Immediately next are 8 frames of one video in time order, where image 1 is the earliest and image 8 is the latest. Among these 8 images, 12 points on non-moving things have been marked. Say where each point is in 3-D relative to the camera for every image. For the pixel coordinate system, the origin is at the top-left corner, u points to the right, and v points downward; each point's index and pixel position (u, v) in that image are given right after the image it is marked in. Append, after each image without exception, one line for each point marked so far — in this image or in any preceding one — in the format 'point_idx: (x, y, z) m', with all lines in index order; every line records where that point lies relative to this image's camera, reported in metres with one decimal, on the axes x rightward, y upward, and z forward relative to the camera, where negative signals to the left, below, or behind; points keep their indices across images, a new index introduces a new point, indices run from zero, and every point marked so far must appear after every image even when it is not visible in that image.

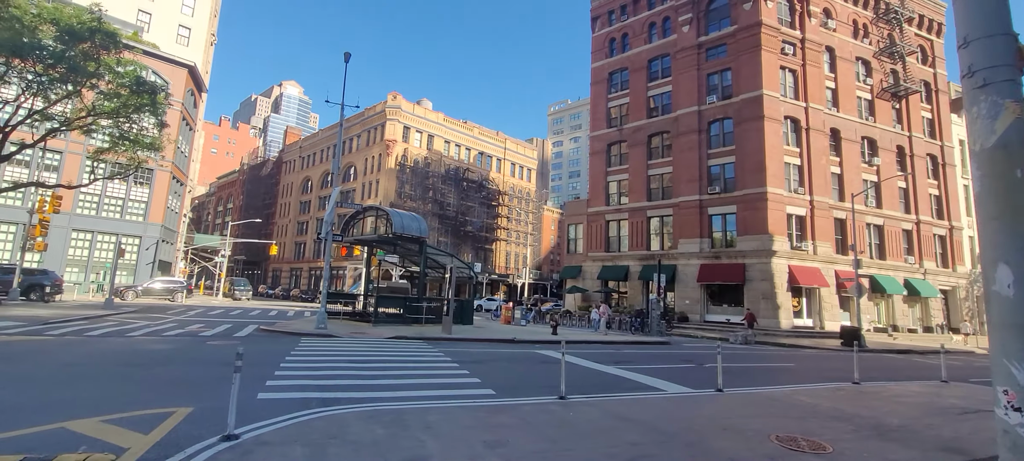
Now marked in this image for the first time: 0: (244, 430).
0: (-3.4, -2.5, +6.1) m
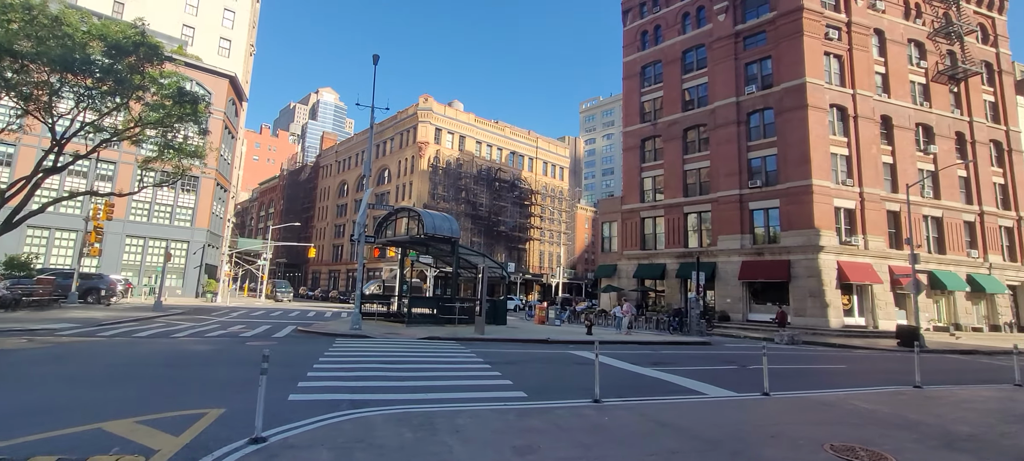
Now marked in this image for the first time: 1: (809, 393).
0: (-3.0, -2.5, +6.1) m
1: (+6.5, -3.6, +10.5) m
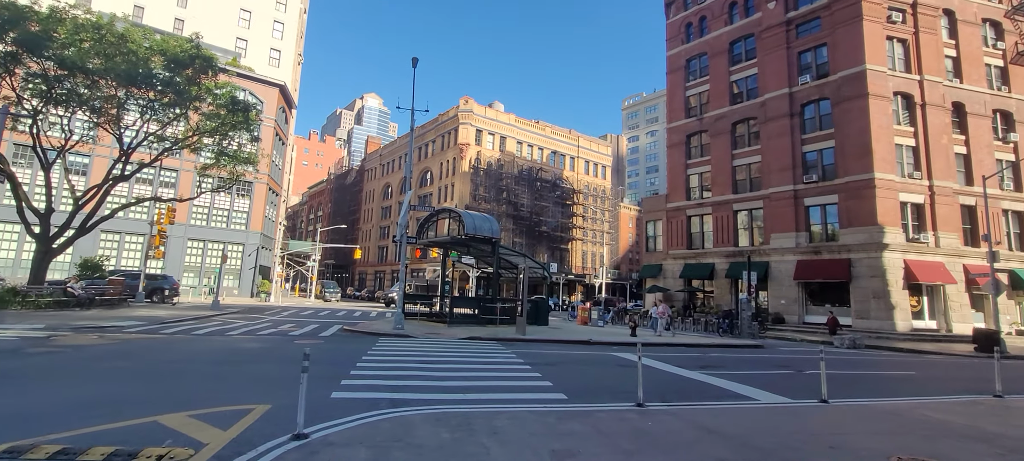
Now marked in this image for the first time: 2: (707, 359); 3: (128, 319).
0: (-2.5, -2.5, +6.1) m
1: (+7.3, -3.5, +9.7) m
2: (+6.0, -4.0, +14.9) m
3: (-14.3, -3.3, +18.0) m
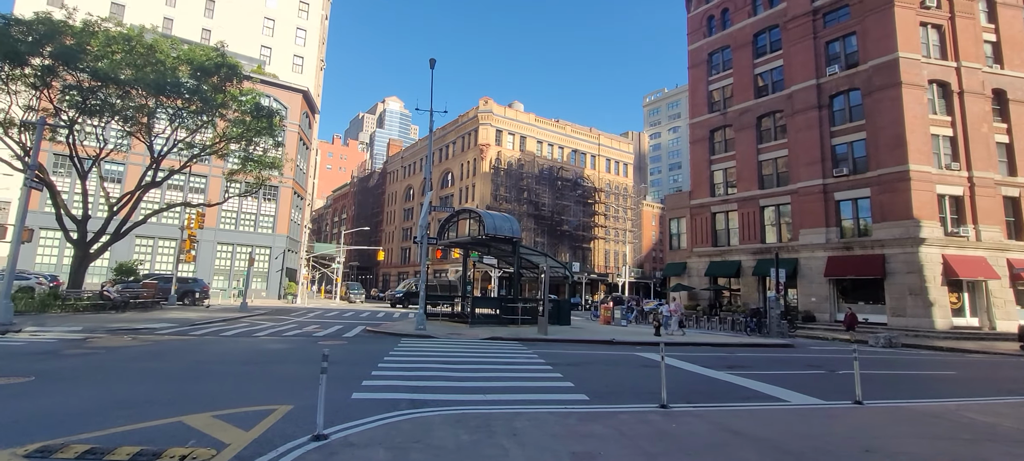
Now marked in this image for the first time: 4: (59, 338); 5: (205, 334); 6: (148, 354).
0: (-2.3, -2.5, +6.1) m
1: (+7.7, -3.3, +9.3) m
2: (+6.7, -3.9, +14.5) m
3: (-13.5, -3.5, +18.5) m
4: (-12.3, -2.9, +13.1) m
5: (-10.2, -3.4, +16.1) m
6: (-8.7, -3.0, +11.6) m
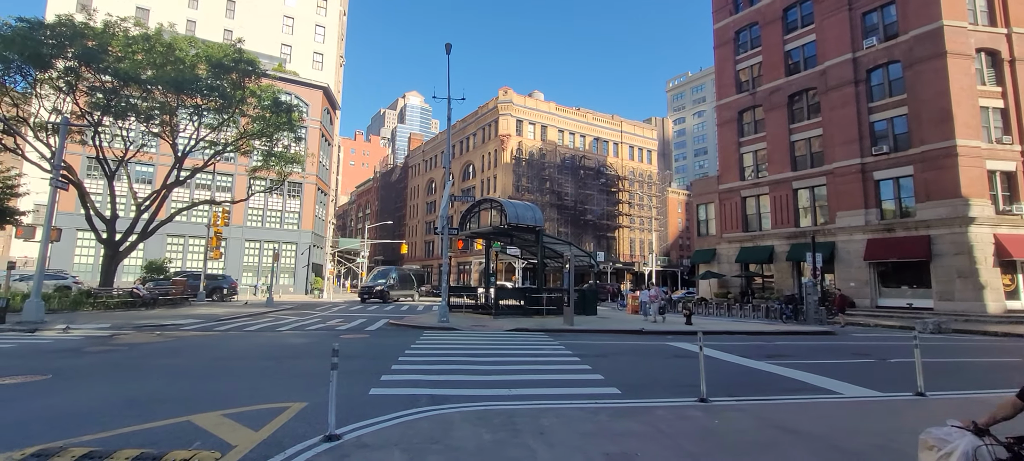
0: (-2.0, -2.4, +5.7) m
1: (+8.2, -2.9, +8.4) m
2: (+7.4, -3.3, +13.7) m
3: (-12.6, -3.3, +18.7) m
4: (-11.6, -2.9, +13.2) m
5: (-9.4, -3.3, +16.1) m
6: (-8.2, -2.9, +11.5) m
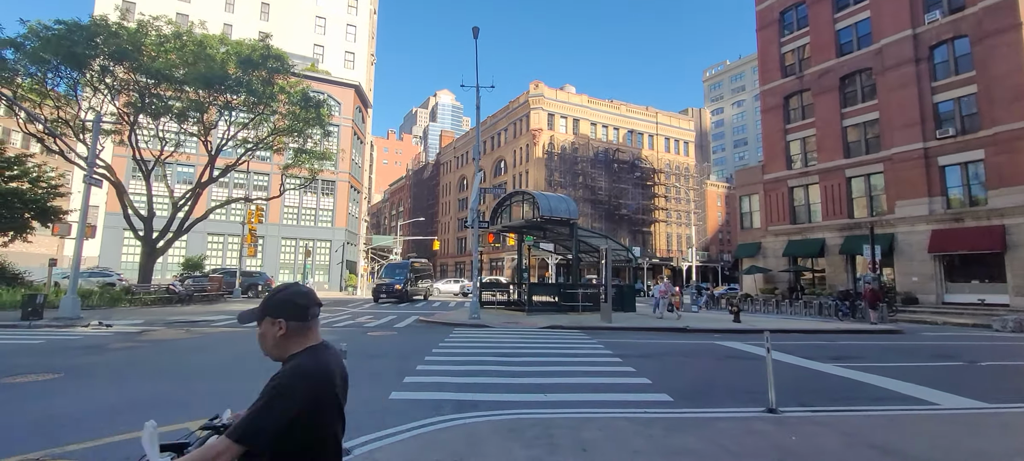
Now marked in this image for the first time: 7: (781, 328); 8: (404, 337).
0: (-1.6, -2.2, +5.0) m
1: (+8.7, -2.6, +7.0) m
2: (+8.3, -3.0, +12.3) m
3: (-11.3, -3.2, +18.6) m
4: (-10.7, -2.7, +13.1) m
5: (-8.3, -3.1, +15.8) m
6: (-7.4, -2.7, +11.2) m
7: (+8.9, -3.3, +16.1) m
8: (-3.0, -2.9, +13.2) m
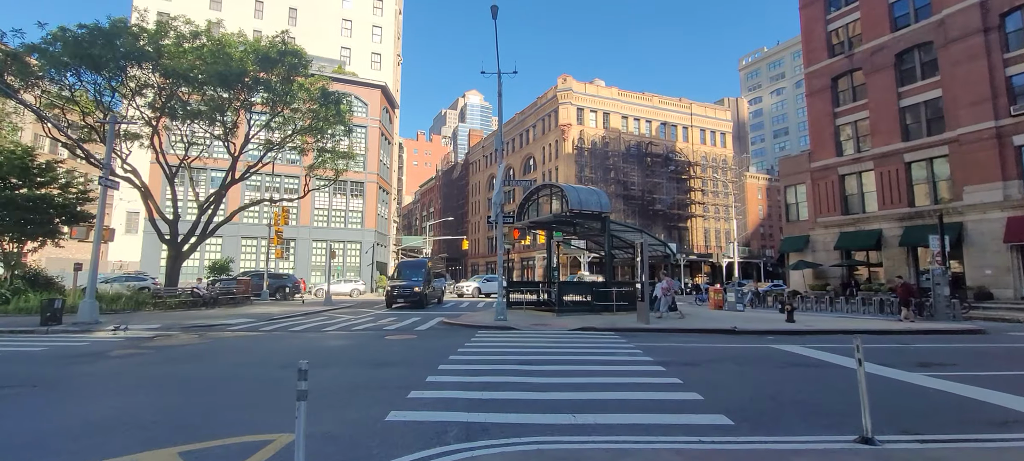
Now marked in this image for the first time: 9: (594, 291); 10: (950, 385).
0: (-1.4, -2.1, +4.0) m
1: (+9.0, -2.2, +5.3) m
2: (+8.9, -2.7, +10.6) m
3: (-10.2, -3.2, +18.2) m
4: (-10.0, -2.8, +12.6) m
5: (-7.4, -3.1, +15.2) m
6: (-6.8, -2.7, +10.5) m
7: (+9.8, -2.9, +14.3) m
8: (-2.3, -2.8, +12.3) m
9: (+3.3, -2.5, +19.6) m
10: (+6.8, -2.4, +7.4) m
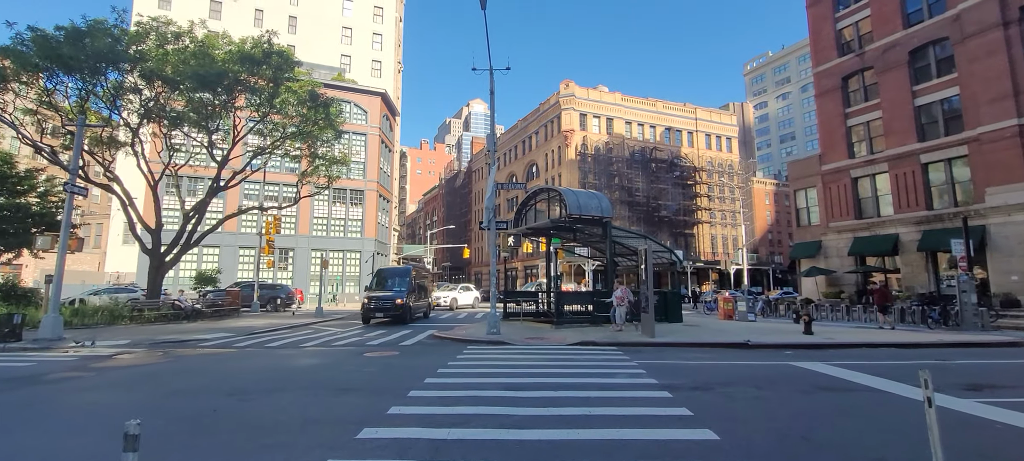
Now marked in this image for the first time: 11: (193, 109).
0: (-1.8, -2.1, +2.9) m
1: (+8.7, -2.2, +4.1) m
2: (+8.7, -2.7, +9.4) m
3: (-10.3, -3.6, +17.2) m
4: (-10.2, -3.0, +11.6) m
5: (-7.6, -3.4, +14.1) m
6: (-7.0, -2.8, +9.4) m
7: (+9.6, -3.0, +13.1) m
8: (-2.5, -3.0, +11.1) m
9: (+3.2, -2.7, +18.4) m
10: (+6.5, -2.4, +6.2) m
11: (-13.5, +5.2, +19.8) m
